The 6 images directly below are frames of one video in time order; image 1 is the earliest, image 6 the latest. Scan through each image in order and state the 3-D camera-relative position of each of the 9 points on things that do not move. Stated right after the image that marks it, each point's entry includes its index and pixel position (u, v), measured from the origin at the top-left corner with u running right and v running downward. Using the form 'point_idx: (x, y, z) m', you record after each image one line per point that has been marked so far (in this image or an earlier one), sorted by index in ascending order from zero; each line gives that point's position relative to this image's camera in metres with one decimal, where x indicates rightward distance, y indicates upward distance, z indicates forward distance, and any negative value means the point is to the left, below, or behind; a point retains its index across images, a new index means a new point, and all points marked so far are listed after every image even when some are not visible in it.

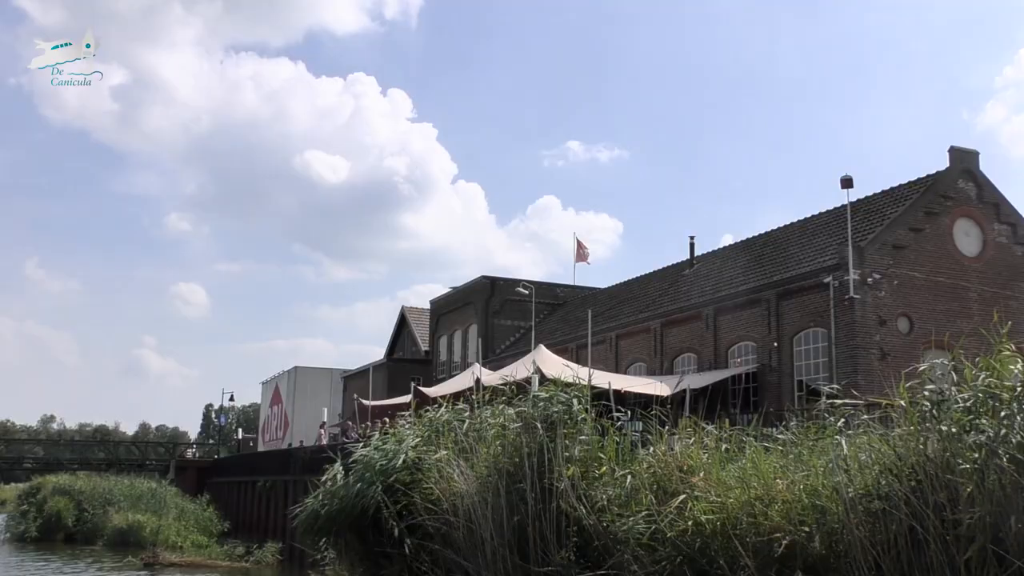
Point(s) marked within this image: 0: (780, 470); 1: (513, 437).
0: (+1.6, -1.1, +7.4) m
1: (0.0, -1.1, +9.0) m
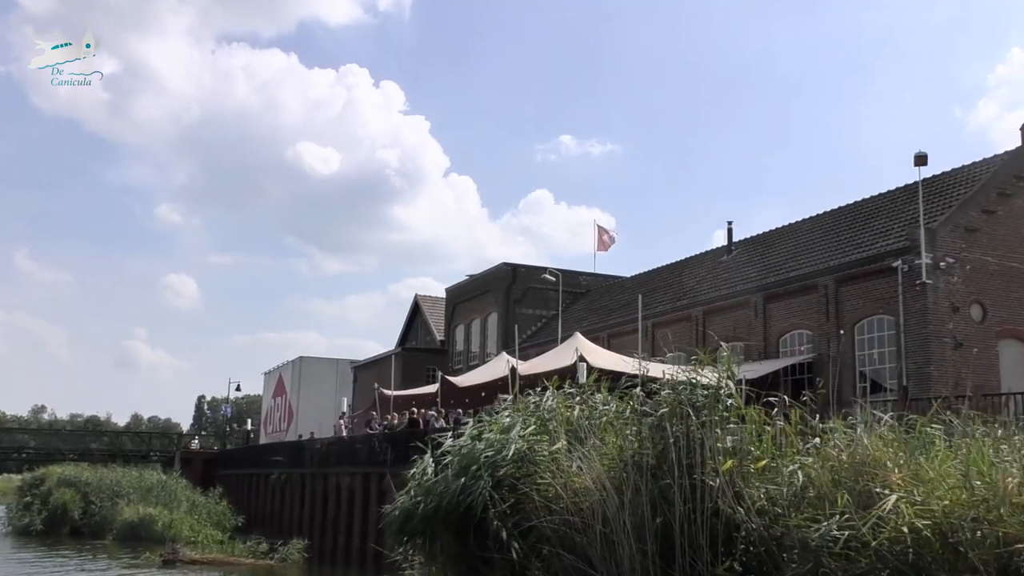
0: (+2.5, -0.9, +6.2) m
1: (+0.9, -0.8, +7.7) m
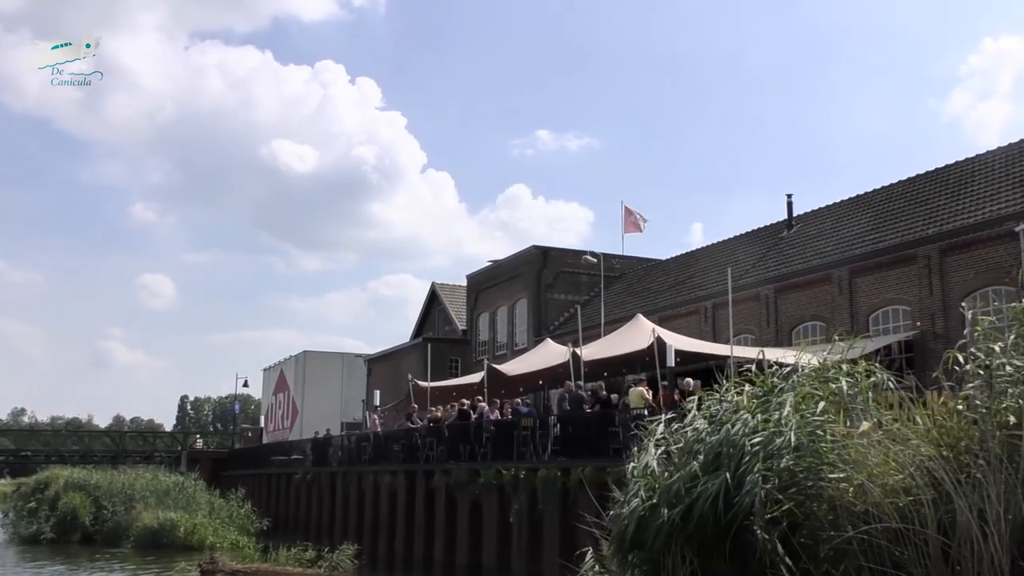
0: (+3.9, -0.5, +4.2) m
1: (+2.2, -0.5, +5.7) m
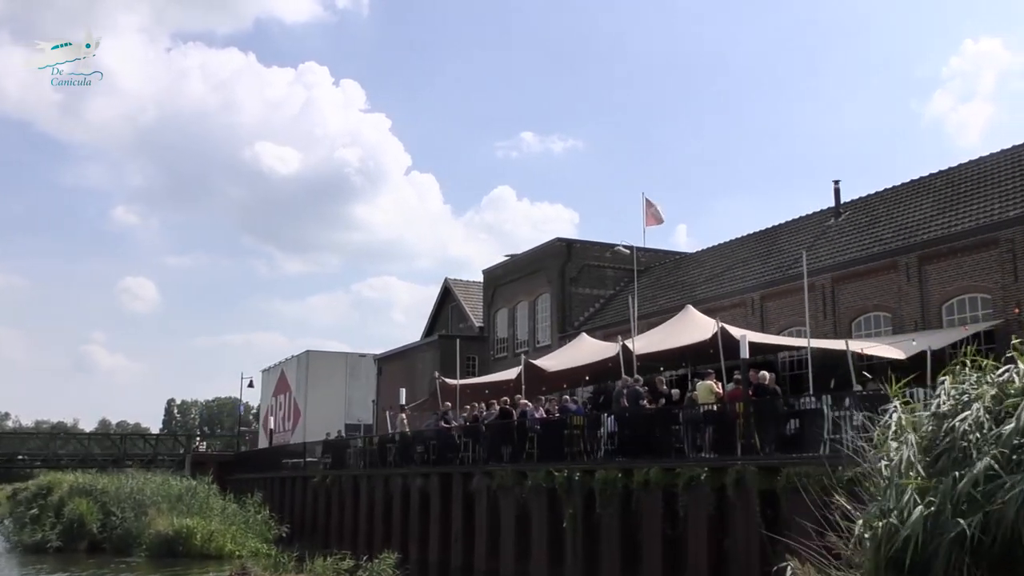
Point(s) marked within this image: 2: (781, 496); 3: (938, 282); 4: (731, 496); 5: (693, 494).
0: (+4.9, -0.3, +2.8) m
1: (+3.2, -0.3, +4.3) m
2: (+3.2, -2.5, +14.9) m
3: (+6.8, +0.1, +19.6) m
4: (+2.8, -2.6, +15.6) m
5: (+2.4, -2.7, +16.3) m
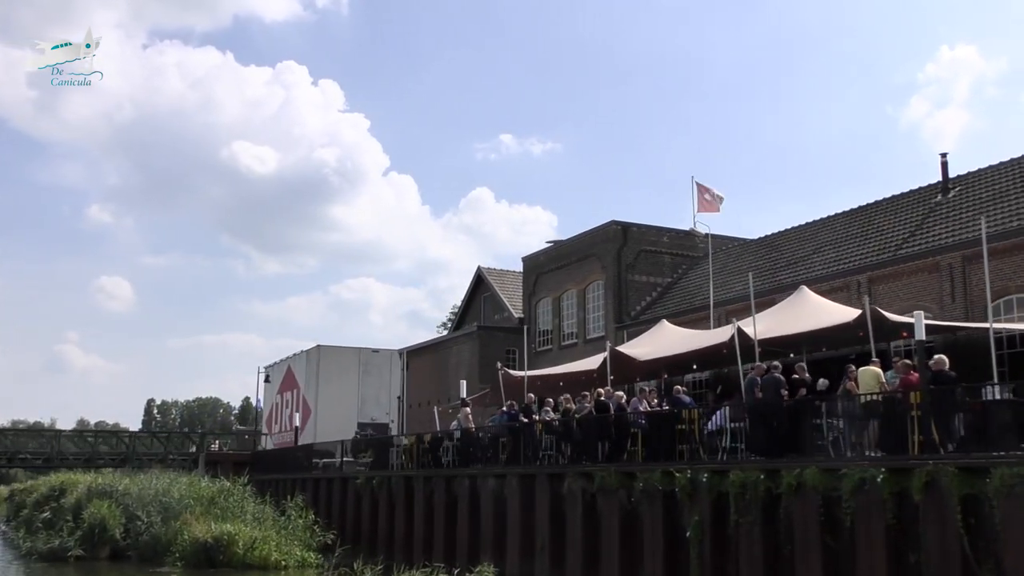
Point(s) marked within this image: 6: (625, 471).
0: (+6.7, +0.1, +0.4) m
1: (+5.0, +0.1, +1.9) m
2: (+4.8, -2.2, +12.5) m
3: (+8.3, +0.4, +17.3) m
4: (+4.3, -2.3, +13.2) m
5: (+3.9, -2.4, +13.8) m
6: (+1.6, -2.6, +17.5) m
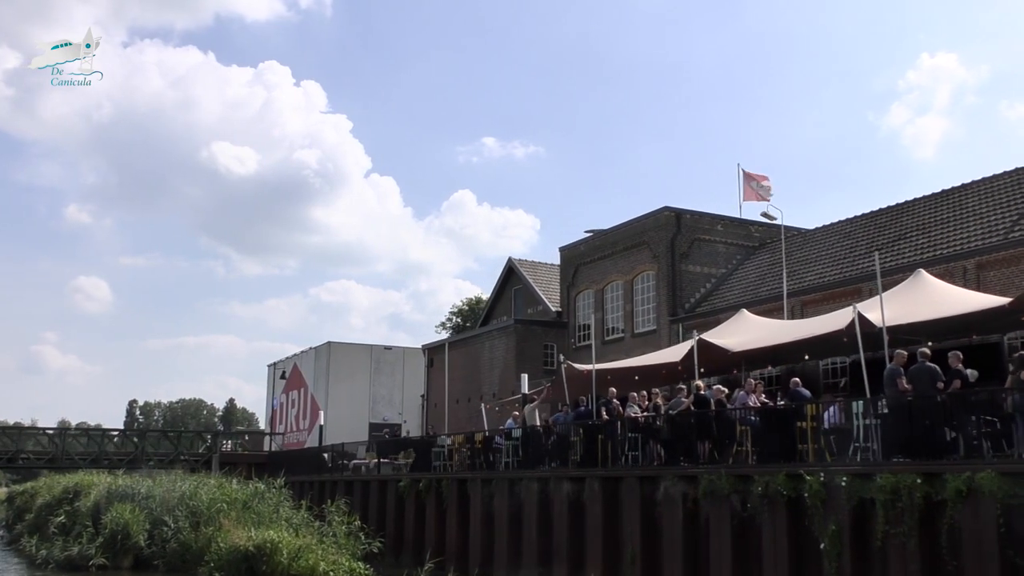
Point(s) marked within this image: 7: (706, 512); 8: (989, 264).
0: (+8.3, +0.3, -1.5) m
1: (+6.5, +0.4, 0.0) m
2: (+6.1, -1.9, +10.5) m
3: (+9.5, +0.6, +15.4) m
4: (+5.6, -2.0, +11.2) m
5: (+5.2, -2.1, +11.9) m
6: (+2.8, -2.3, +15.5) m
7: (+2.5, -2.9, +15.9) m
8: (+7.6, +0.4, +19.8) m
